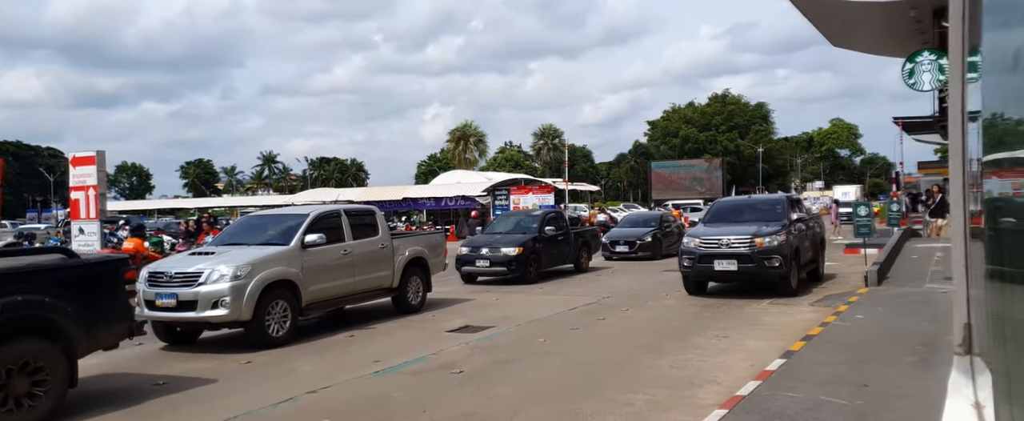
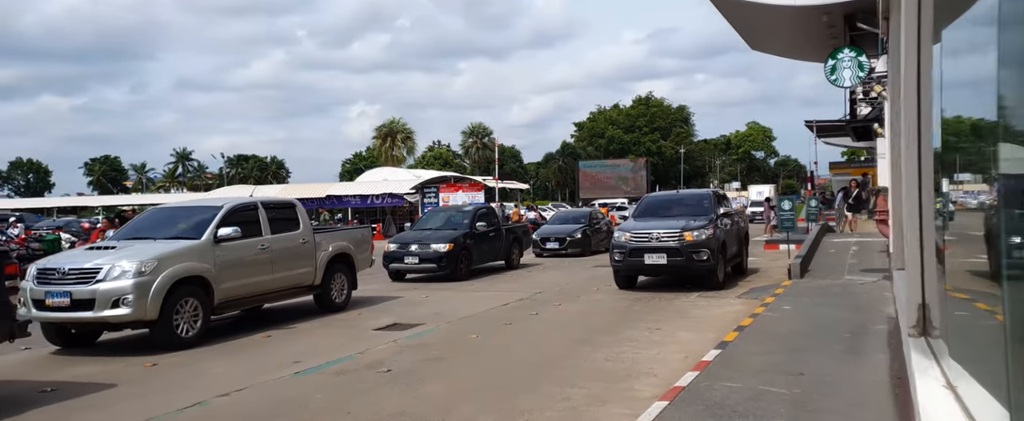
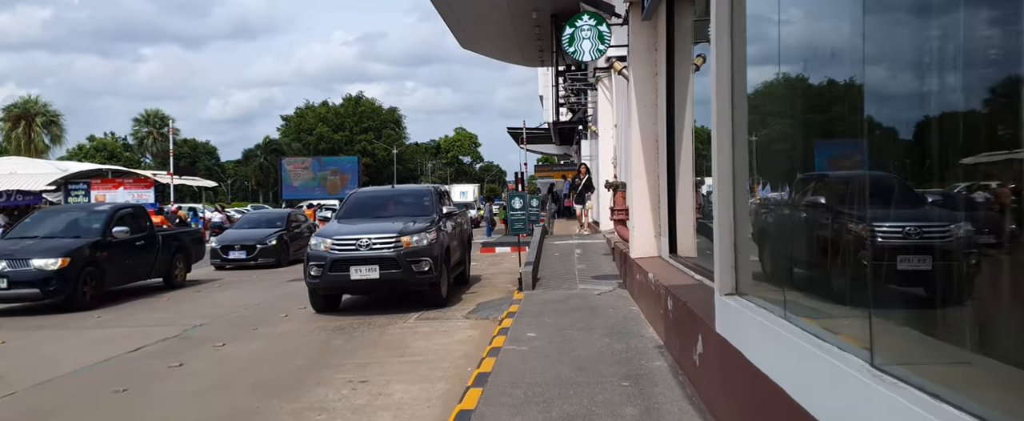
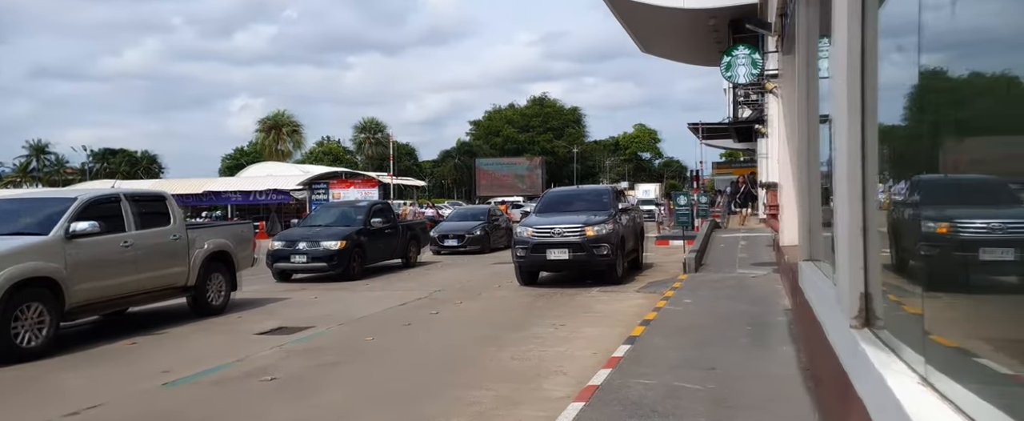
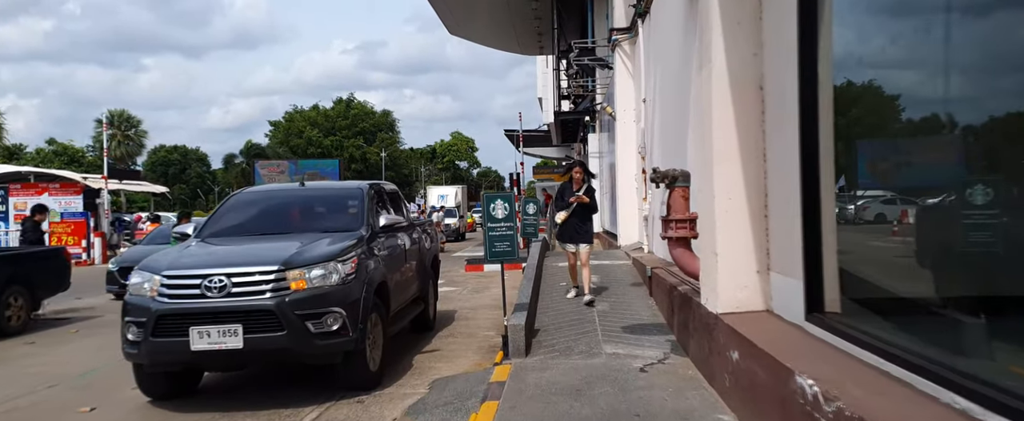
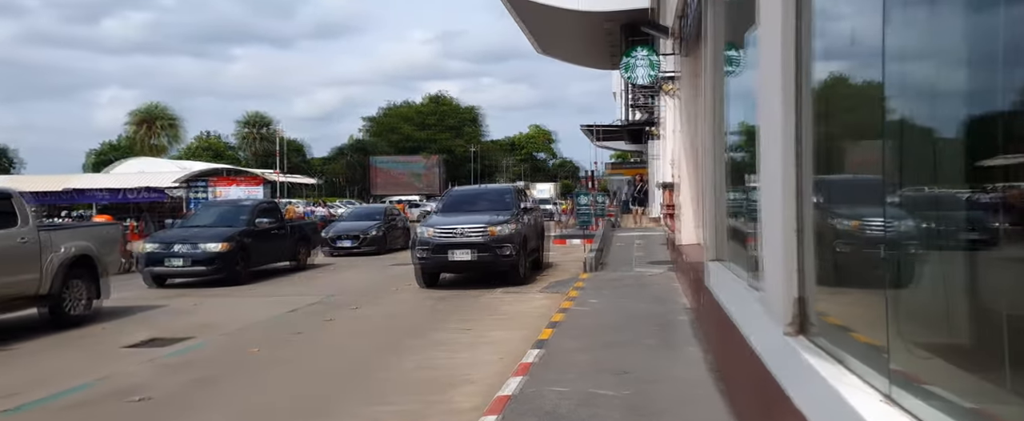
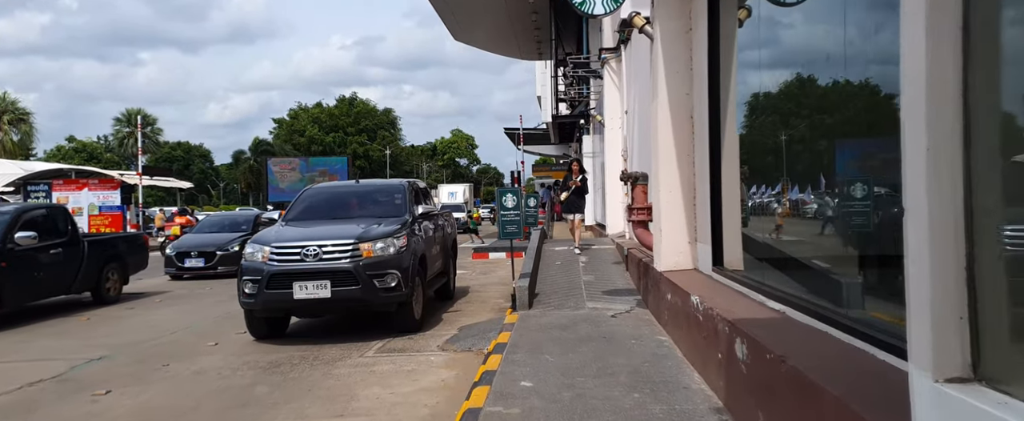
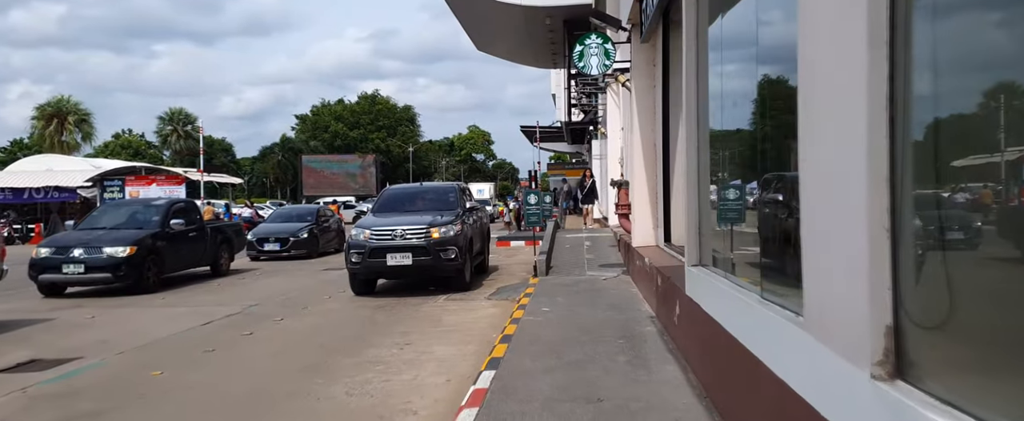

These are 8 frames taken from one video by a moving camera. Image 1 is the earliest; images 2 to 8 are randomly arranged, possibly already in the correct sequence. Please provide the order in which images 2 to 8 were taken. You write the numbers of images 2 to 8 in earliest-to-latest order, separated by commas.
2, 4, 6, 8, 3, 7, 5
